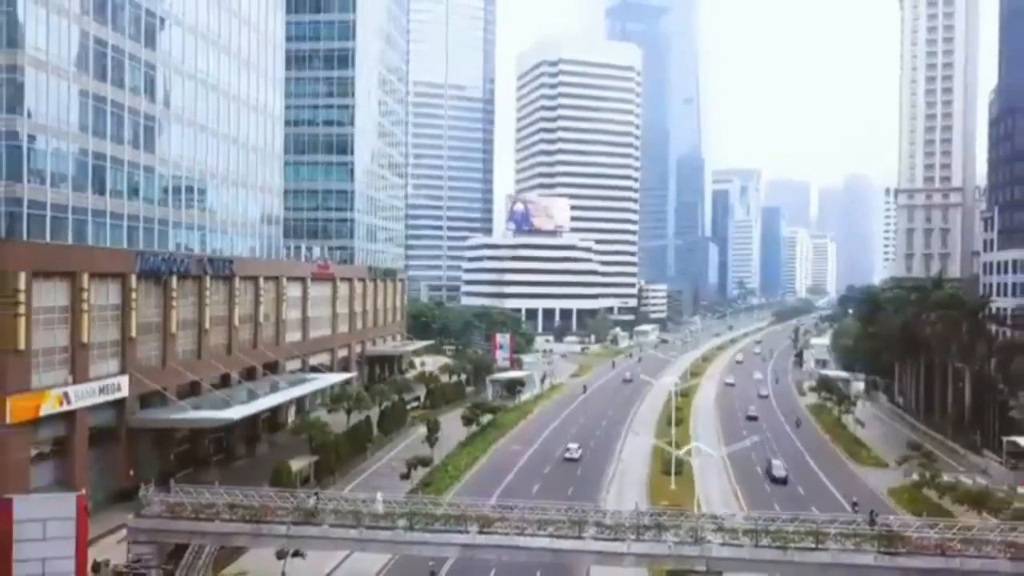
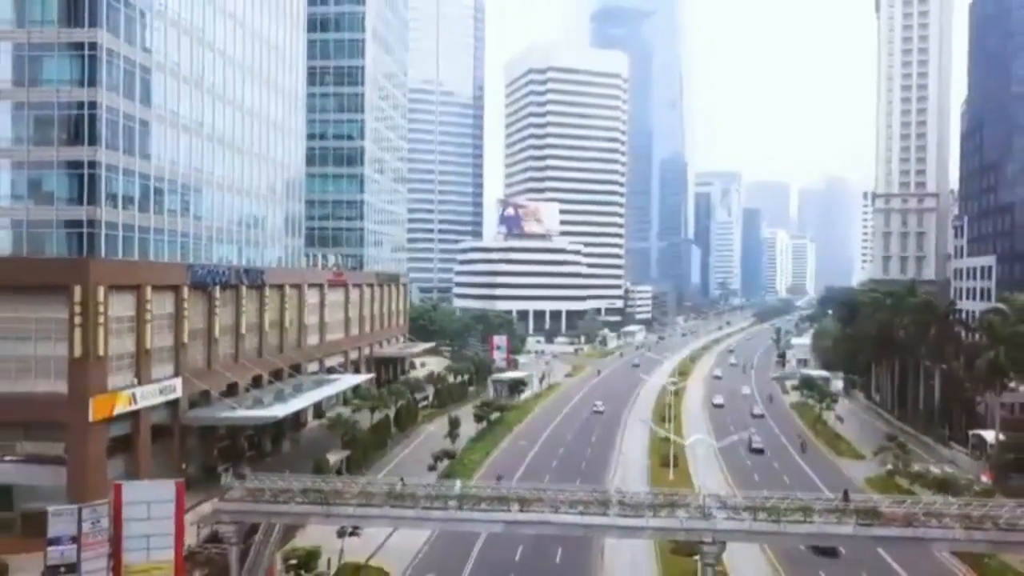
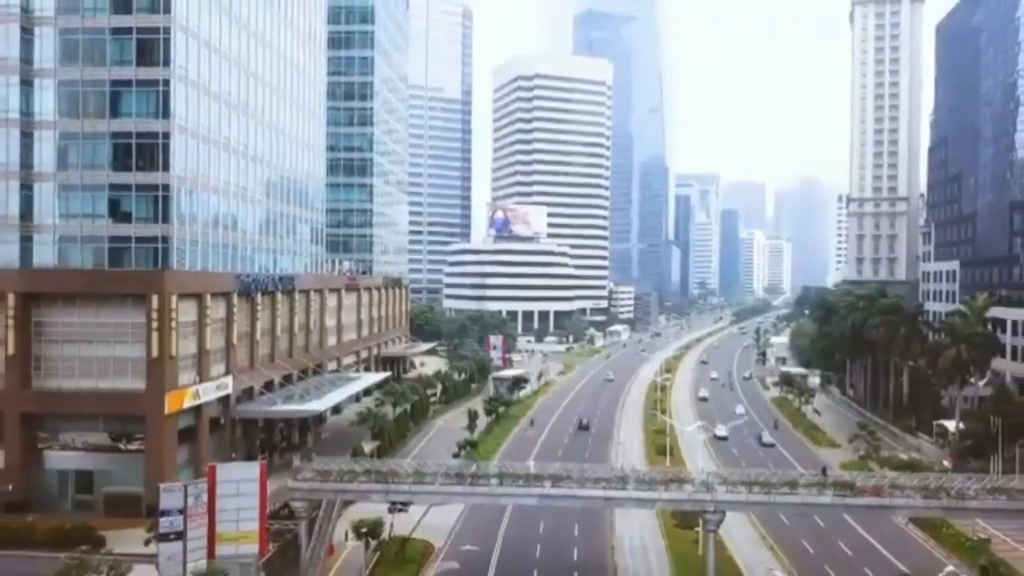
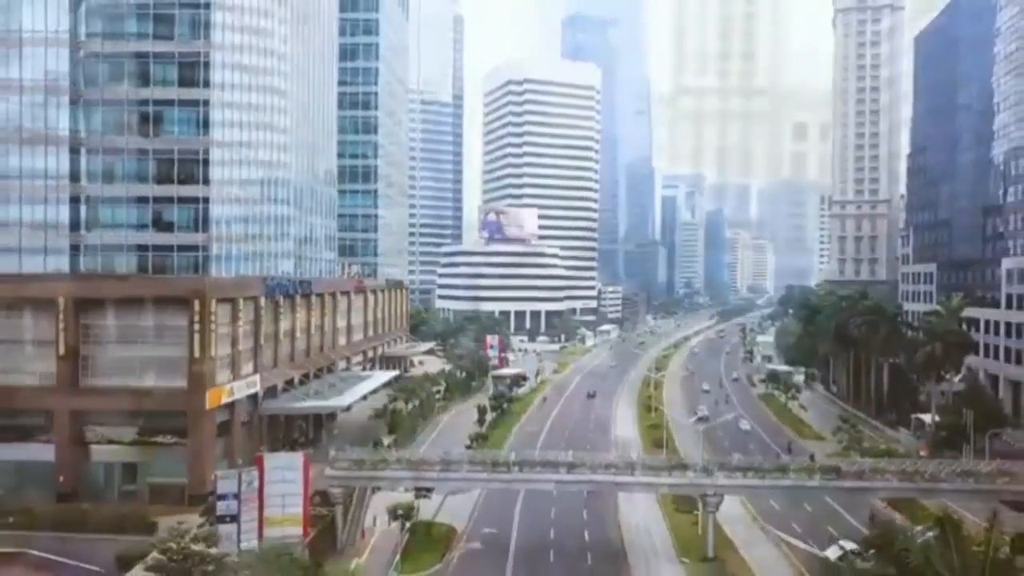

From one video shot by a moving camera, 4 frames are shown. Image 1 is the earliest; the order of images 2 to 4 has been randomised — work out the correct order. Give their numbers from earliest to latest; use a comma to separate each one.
2, 3, 4
